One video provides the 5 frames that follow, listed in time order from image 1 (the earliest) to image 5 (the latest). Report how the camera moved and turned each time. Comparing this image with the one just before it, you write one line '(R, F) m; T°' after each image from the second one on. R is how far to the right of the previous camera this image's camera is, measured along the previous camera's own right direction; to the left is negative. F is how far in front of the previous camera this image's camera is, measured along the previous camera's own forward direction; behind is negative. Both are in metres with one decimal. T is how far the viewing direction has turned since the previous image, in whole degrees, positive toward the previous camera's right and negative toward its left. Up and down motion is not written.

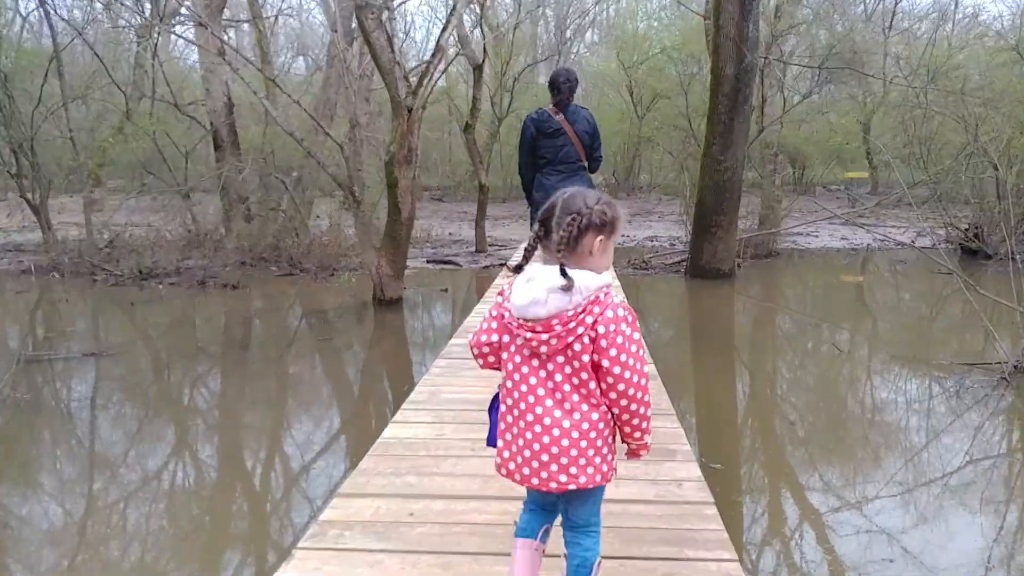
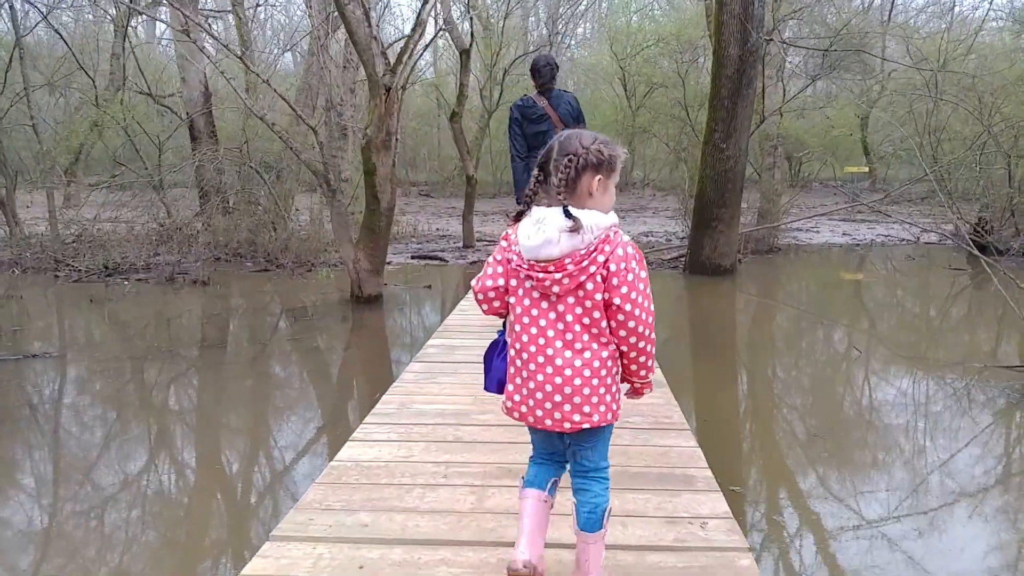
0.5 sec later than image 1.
(0.0, +0.4) m; +1°
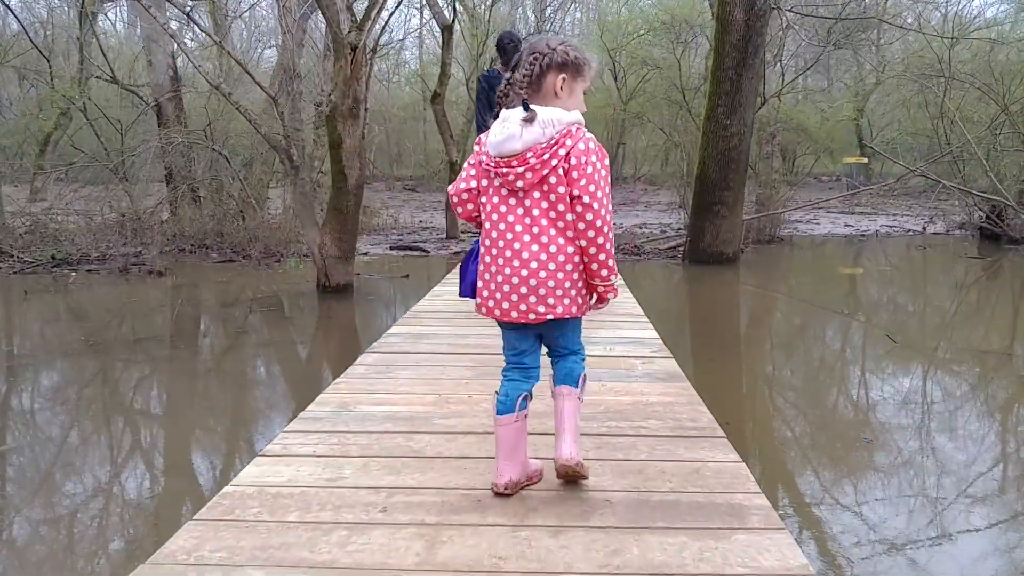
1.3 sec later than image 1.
(0.0, +0.5) m; +1°
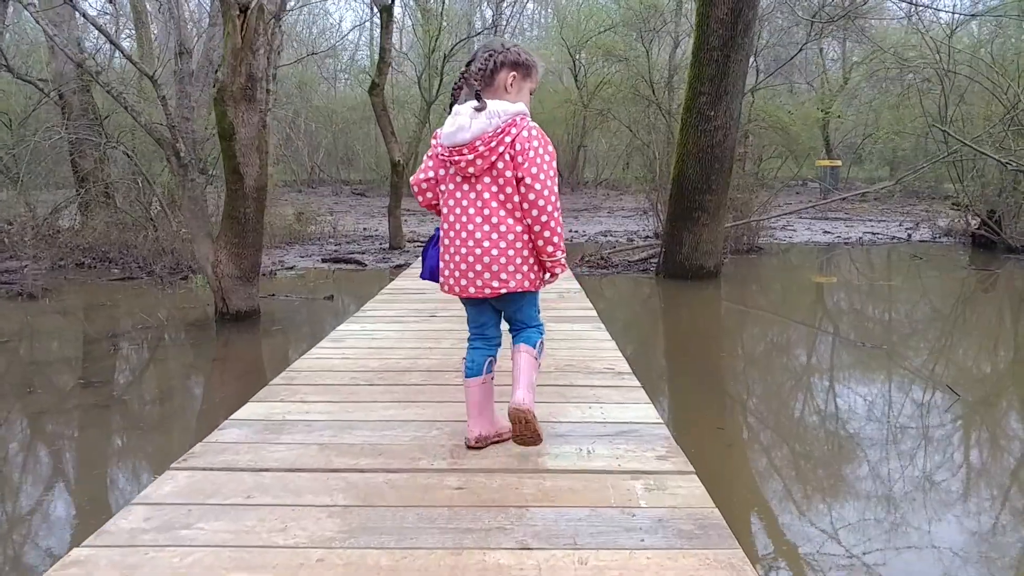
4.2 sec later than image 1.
(+0.1, +0.9) m; +3°
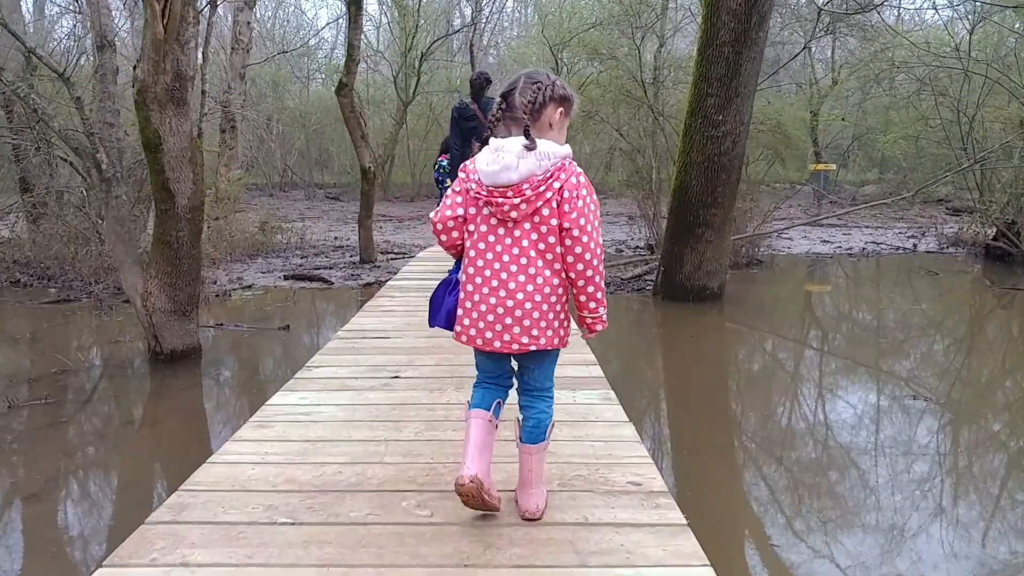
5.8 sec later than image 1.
(0.0, +0.5) m; +2°
